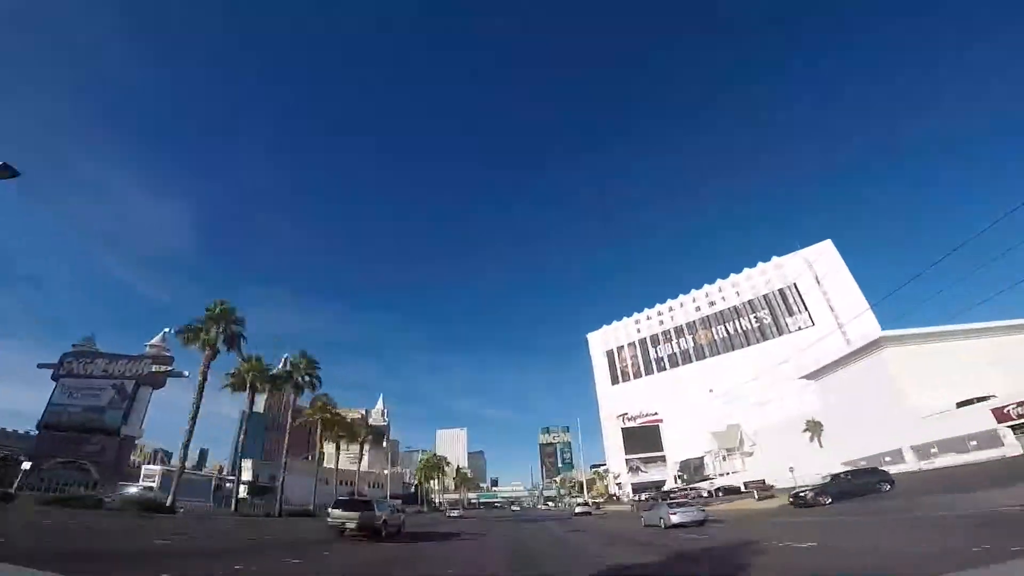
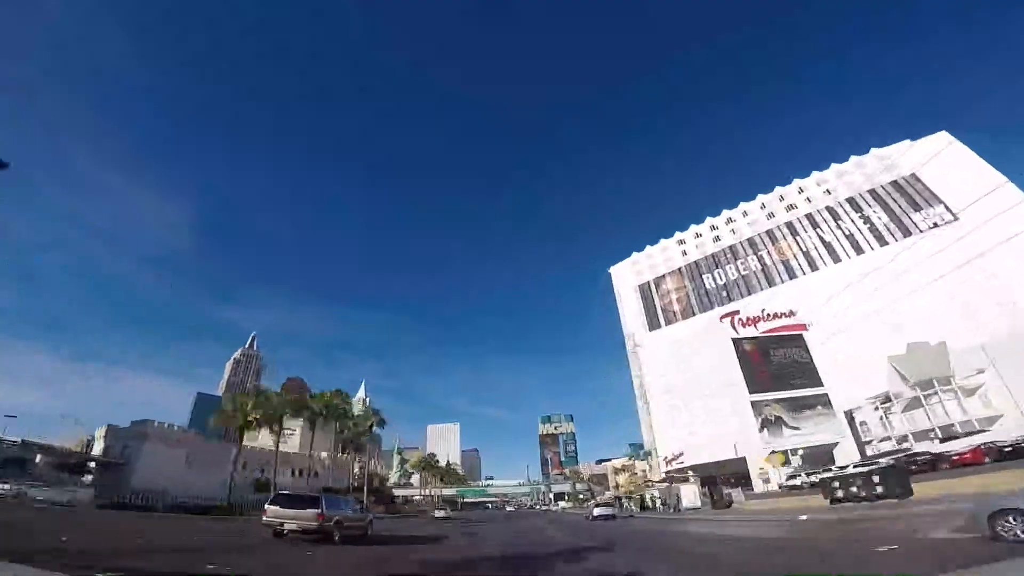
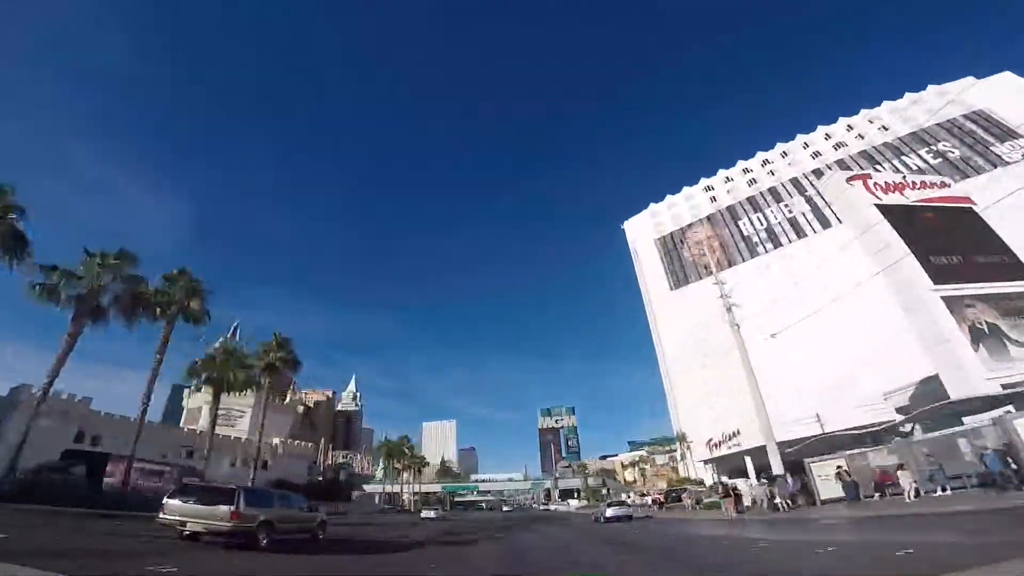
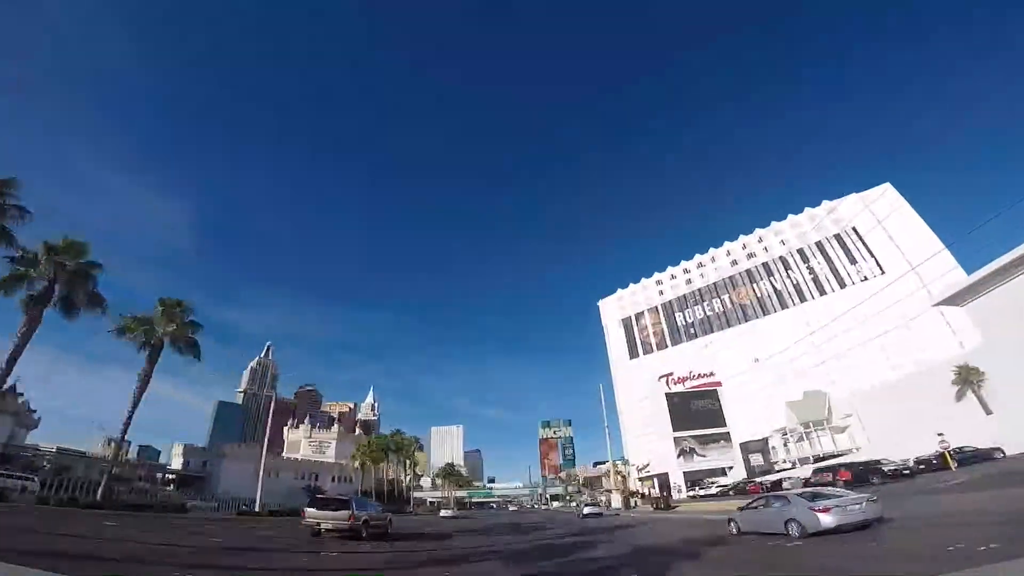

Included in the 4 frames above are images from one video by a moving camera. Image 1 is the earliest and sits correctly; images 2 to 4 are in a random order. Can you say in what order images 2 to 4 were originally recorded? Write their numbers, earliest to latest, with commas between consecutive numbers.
4, 2, 3
